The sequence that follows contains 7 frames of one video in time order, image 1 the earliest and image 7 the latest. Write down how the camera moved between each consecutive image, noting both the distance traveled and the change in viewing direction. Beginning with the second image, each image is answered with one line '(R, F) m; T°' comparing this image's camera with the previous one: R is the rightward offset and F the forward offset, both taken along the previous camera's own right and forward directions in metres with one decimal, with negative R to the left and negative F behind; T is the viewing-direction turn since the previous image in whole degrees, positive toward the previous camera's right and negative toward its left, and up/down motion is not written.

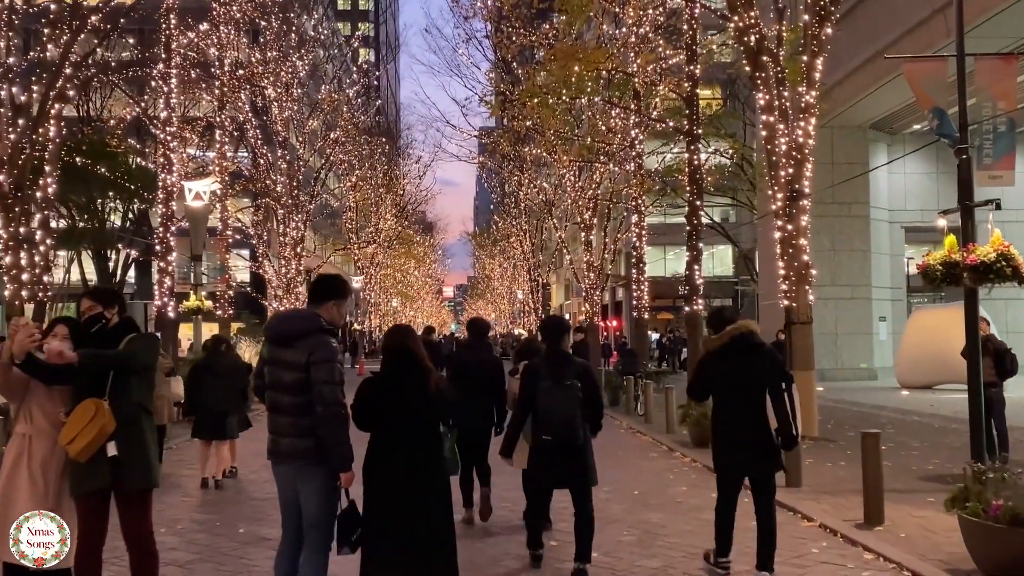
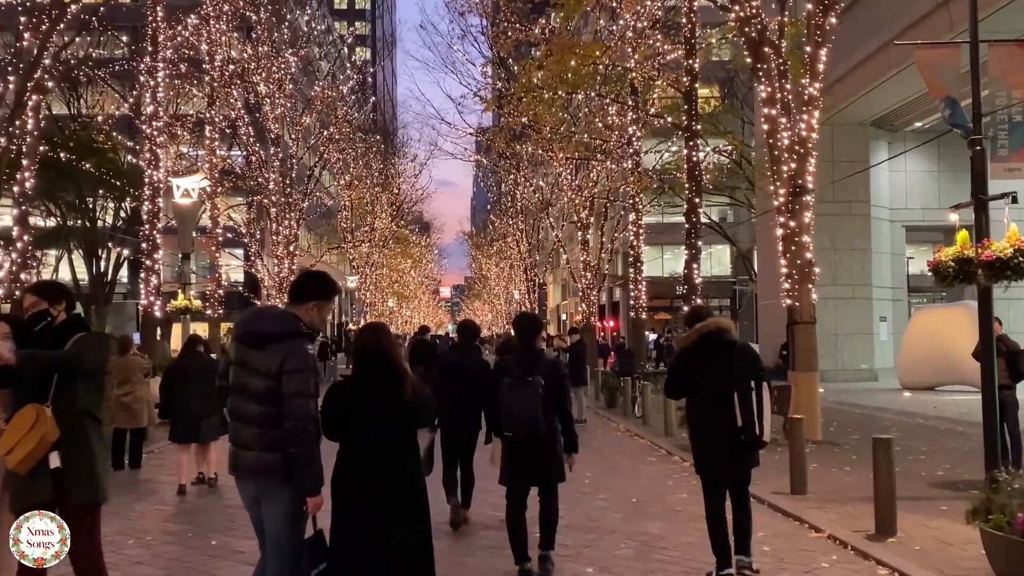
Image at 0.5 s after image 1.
(0.0, +0.4) m; 0°
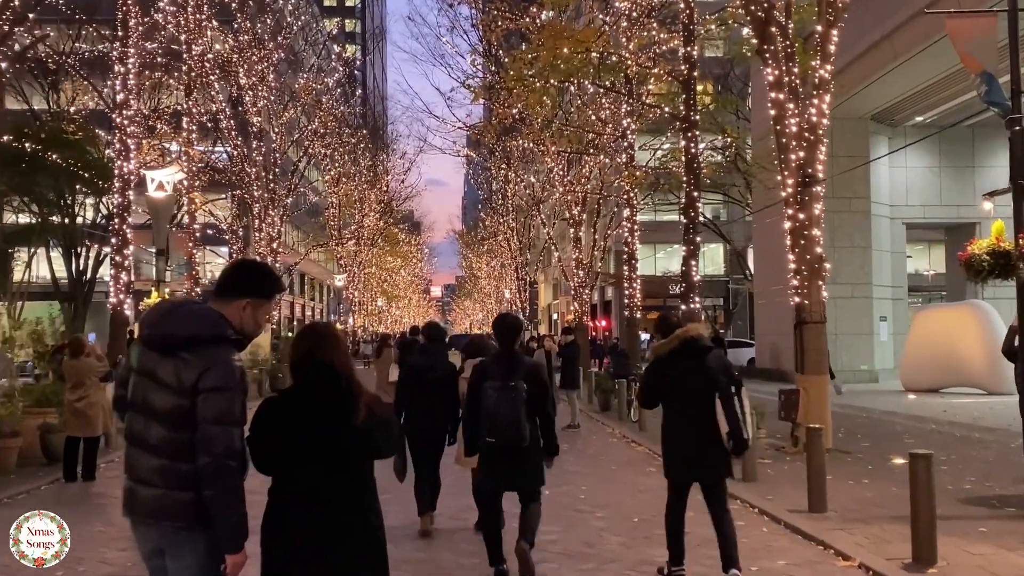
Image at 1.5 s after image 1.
(0.0, +0.9) m; +1°
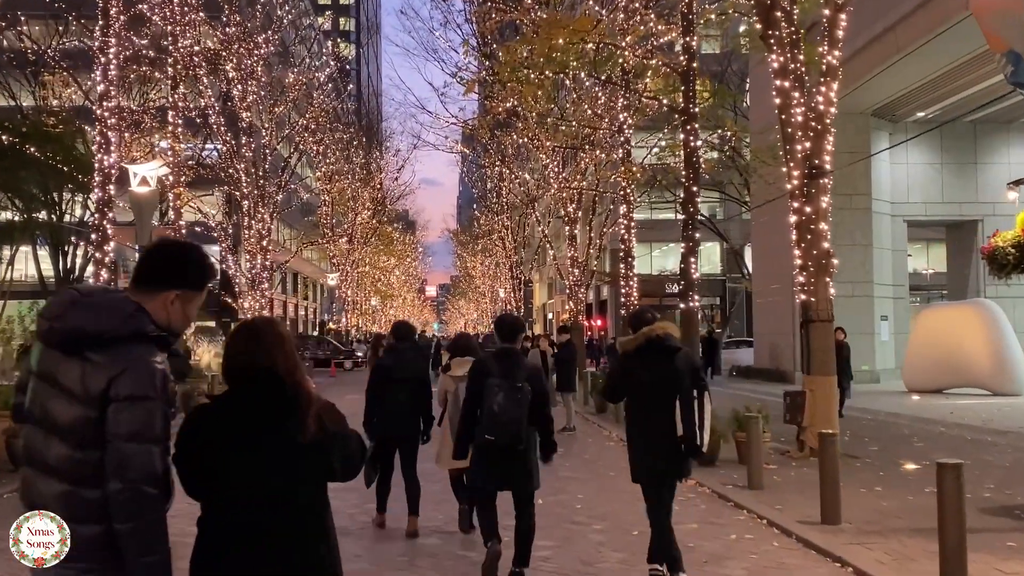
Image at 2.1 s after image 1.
(0.0, +0.5) m; 0°
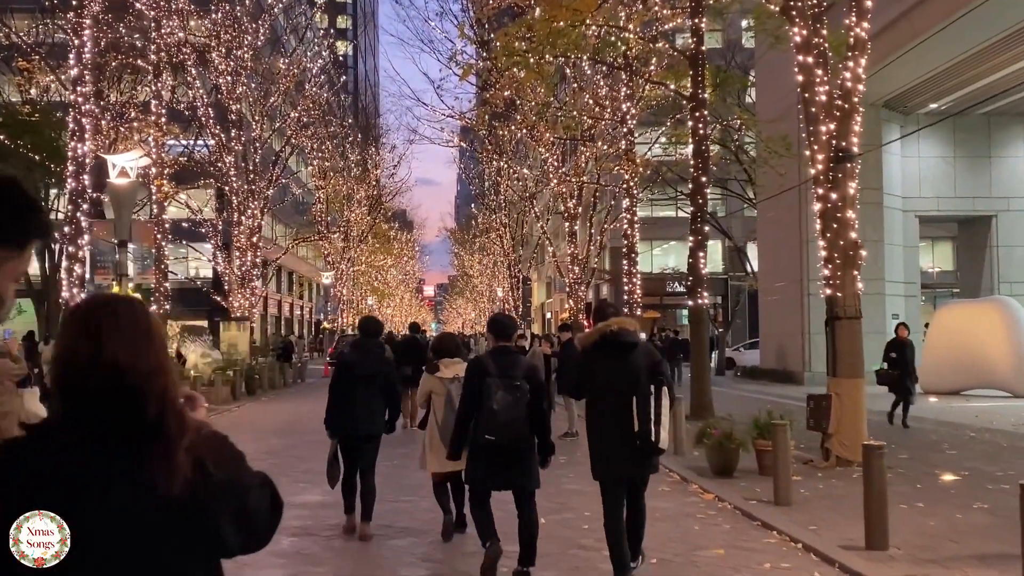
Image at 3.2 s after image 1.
(0.0, +0.9) m; 0°
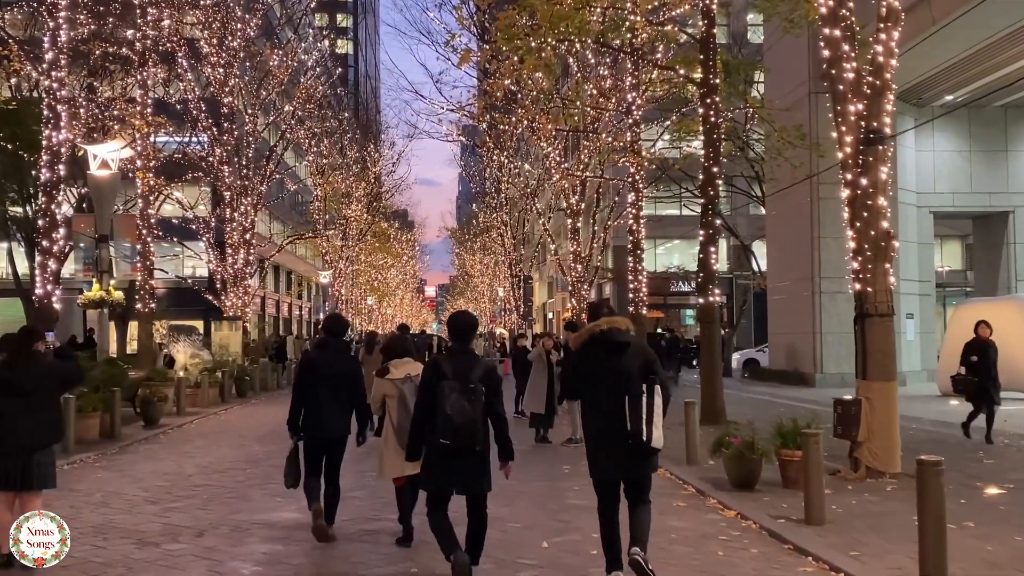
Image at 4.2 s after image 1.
(0.0, +0.9) m; 0°
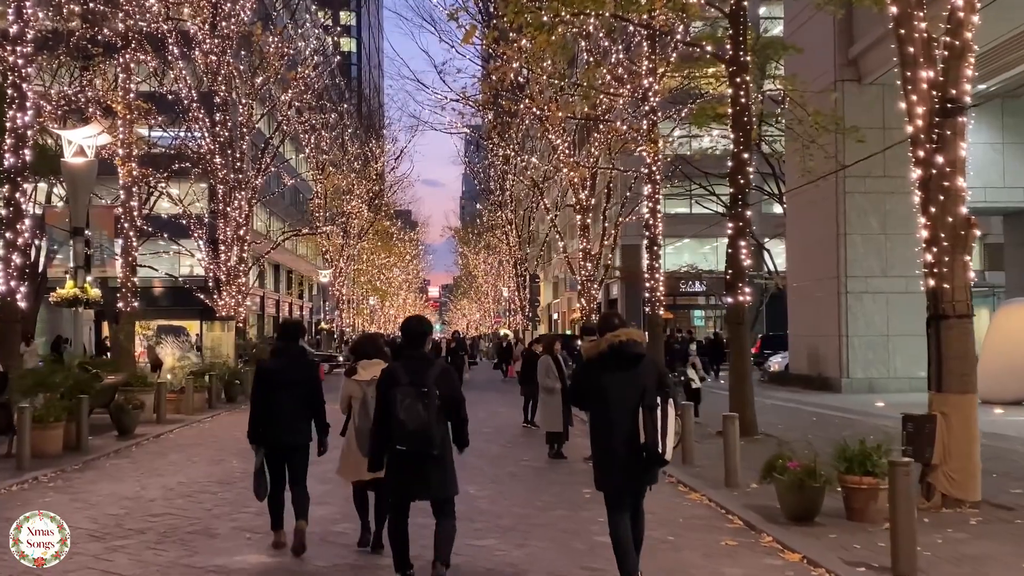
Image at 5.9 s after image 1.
(-0.1, +1.3) m; 0°
